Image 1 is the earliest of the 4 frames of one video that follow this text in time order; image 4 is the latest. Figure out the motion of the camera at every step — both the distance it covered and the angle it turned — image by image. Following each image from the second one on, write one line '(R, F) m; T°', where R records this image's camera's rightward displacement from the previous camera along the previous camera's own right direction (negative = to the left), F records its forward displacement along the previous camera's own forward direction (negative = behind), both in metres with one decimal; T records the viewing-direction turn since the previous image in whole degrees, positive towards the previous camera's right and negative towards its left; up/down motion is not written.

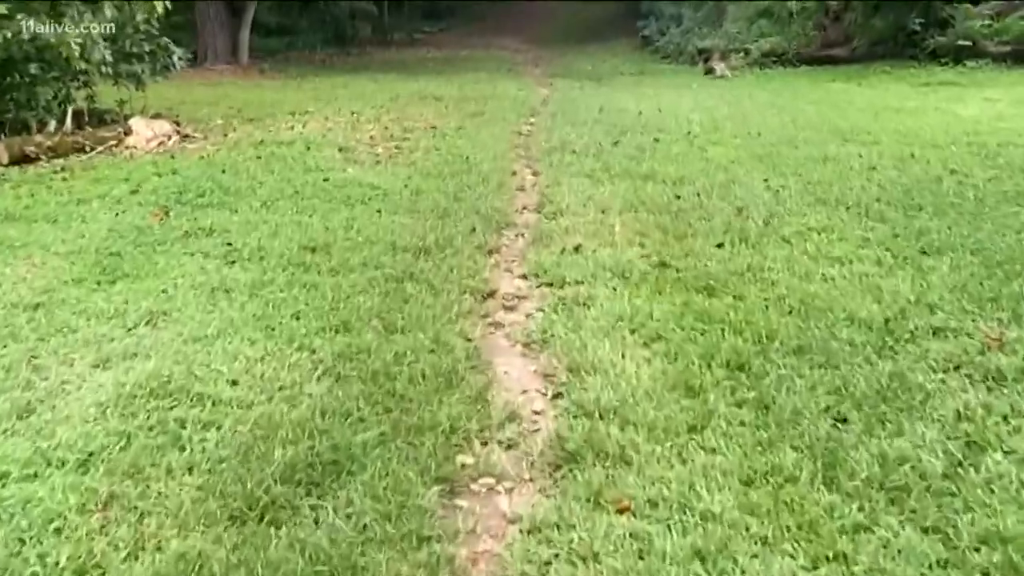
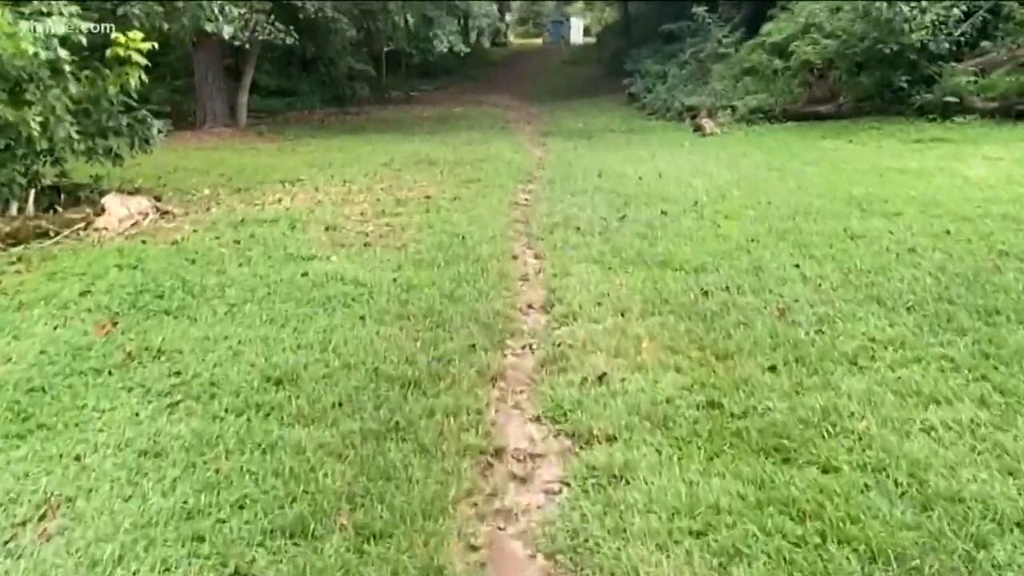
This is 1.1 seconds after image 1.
(0.0, +0.4) m; 0°
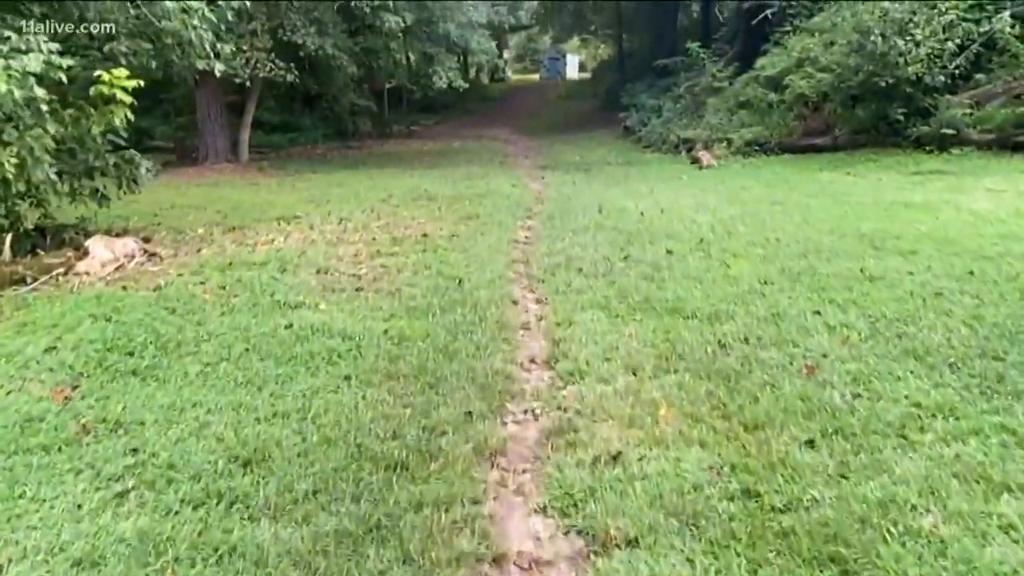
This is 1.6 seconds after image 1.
(0.0, +0.2) m; 0°
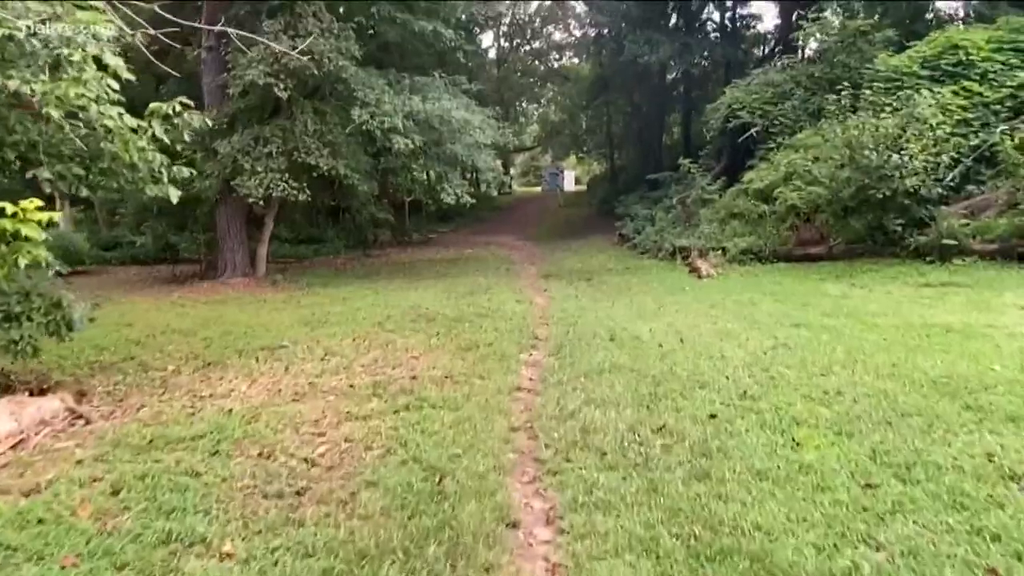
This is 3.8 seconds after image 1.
(0.0, +1.2) m; 0°
